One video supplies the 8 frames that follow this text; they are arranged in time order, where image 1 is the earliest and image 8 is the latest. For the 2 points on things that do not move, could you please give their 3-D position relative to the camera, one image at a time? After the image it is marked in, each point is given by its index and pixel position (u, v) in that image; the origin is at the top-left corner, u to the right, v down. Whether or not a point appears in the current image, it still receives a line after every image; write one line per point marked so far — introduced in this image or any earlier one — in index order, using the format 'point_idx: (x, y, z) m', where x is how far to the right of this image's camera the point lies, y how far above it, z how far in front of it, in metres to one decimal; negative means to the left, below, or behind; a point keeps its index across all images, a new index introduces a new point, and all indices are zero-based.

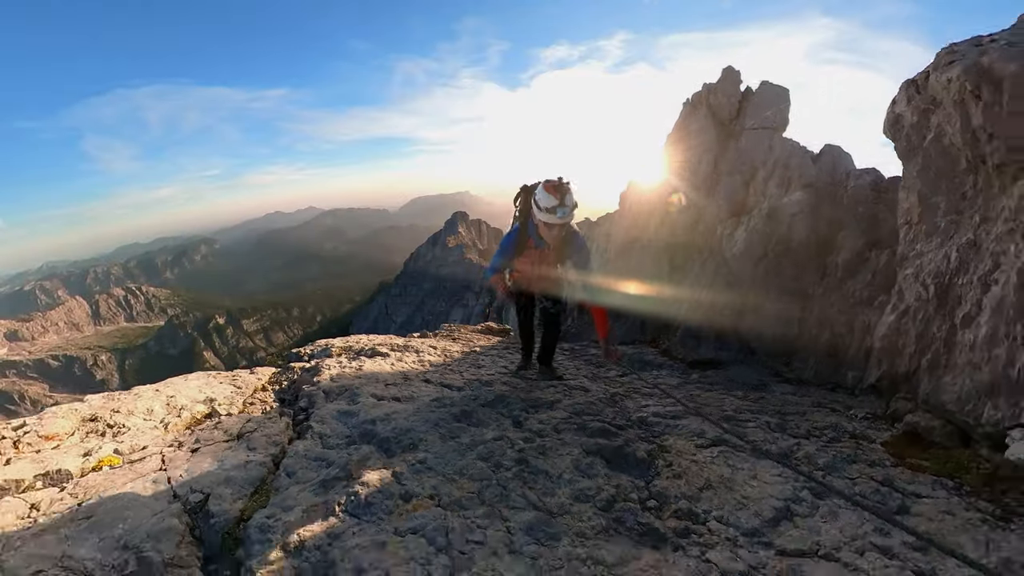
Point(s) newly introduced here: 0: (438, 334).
0: (-1.6, -1.0, +10.9) m
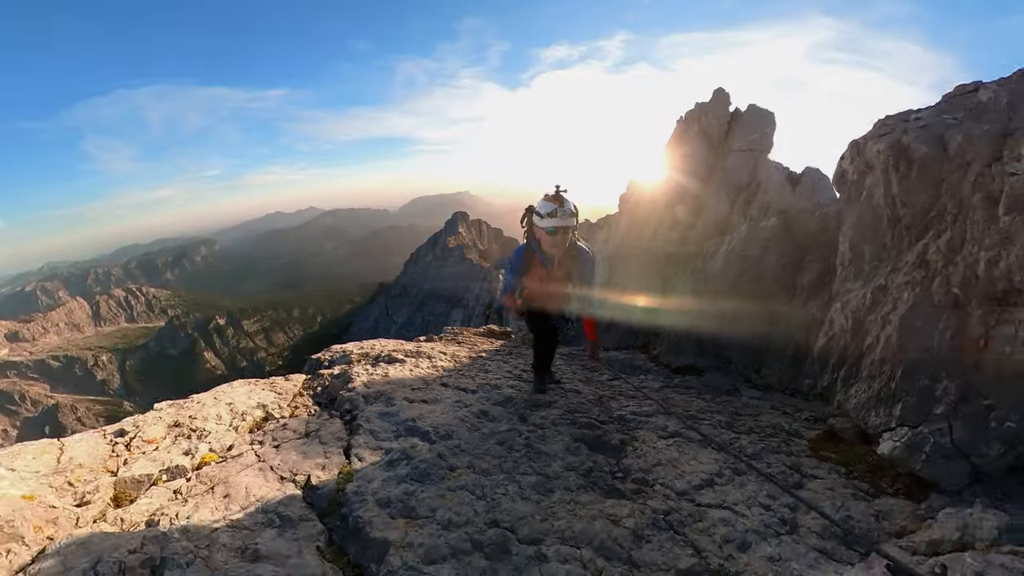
0: (-1.5, -1.1, +11.1) m
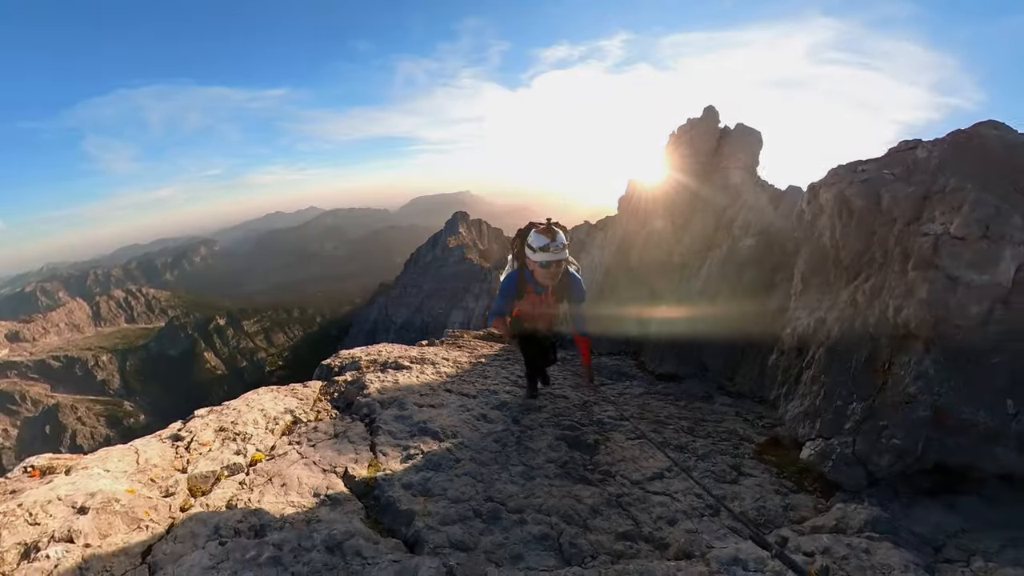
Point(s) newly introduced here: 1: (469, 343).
0: (-1.6, -1.4, +12.0) m
1: (-1.0, -1.4, +12.0) m
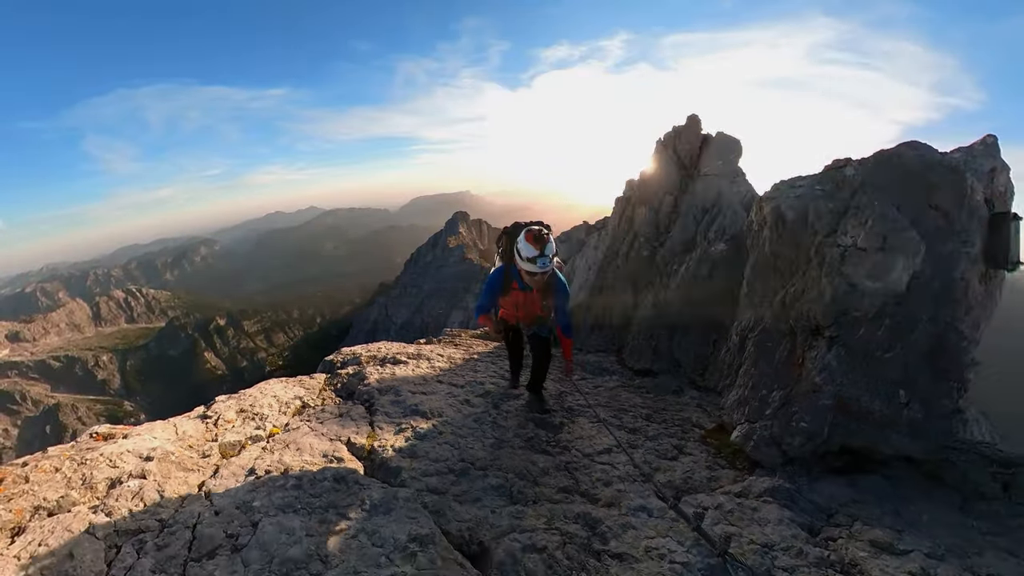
0: (-1.9, -1.4, +12.8) m
1: (-1.3, -1.4, +12.8) m
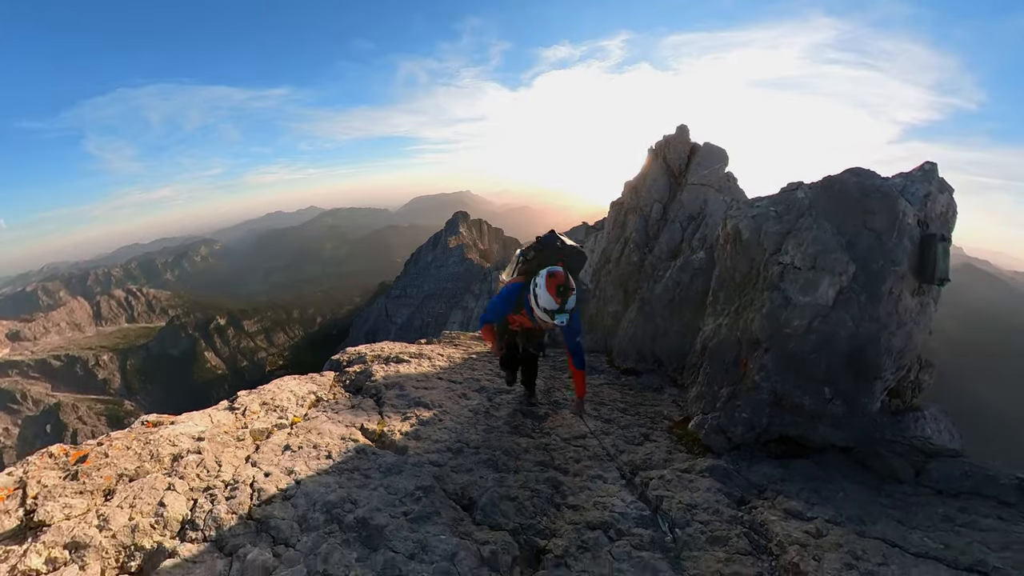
0: (-2.0, -1.5, +13.7) m
1: (-1.4, -1.5, +13.7) m
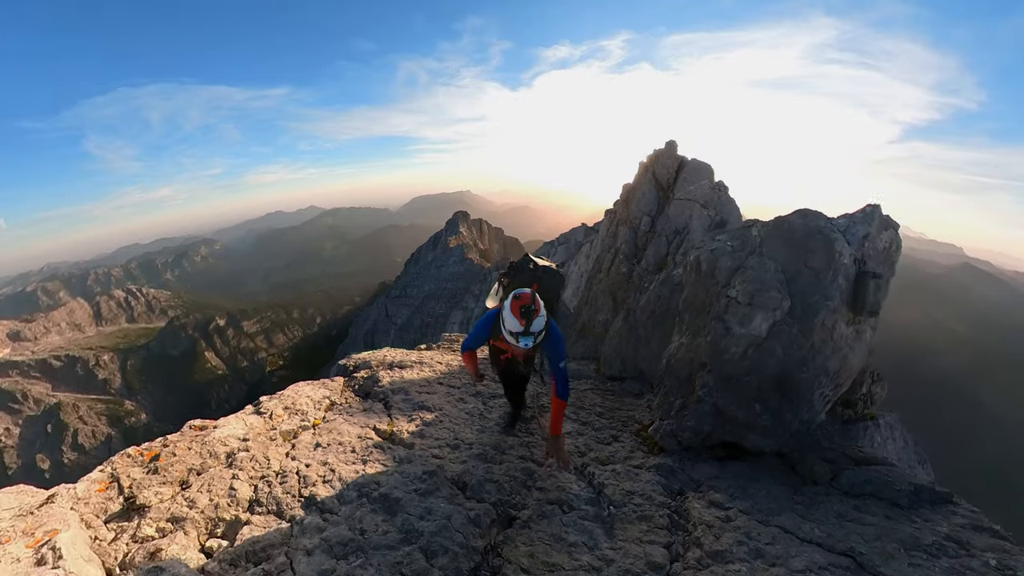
0: (-1.5, -1.8, +12.6) m
1: (-0.9, -1.8, +12.6) m
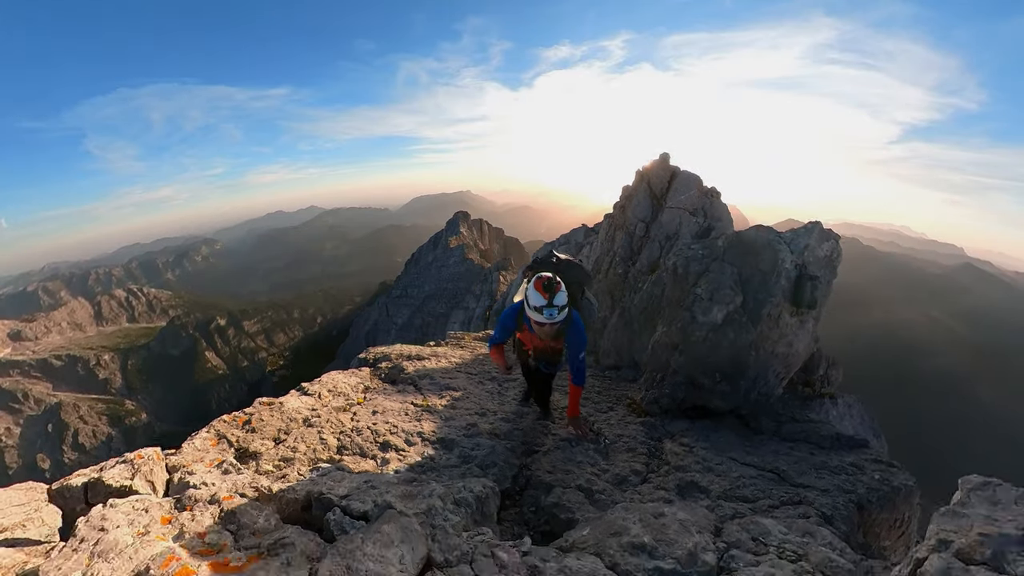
0: (-1.6, -1.6, +12.9) m
1: (-1.0, -1.6, +12.9) m
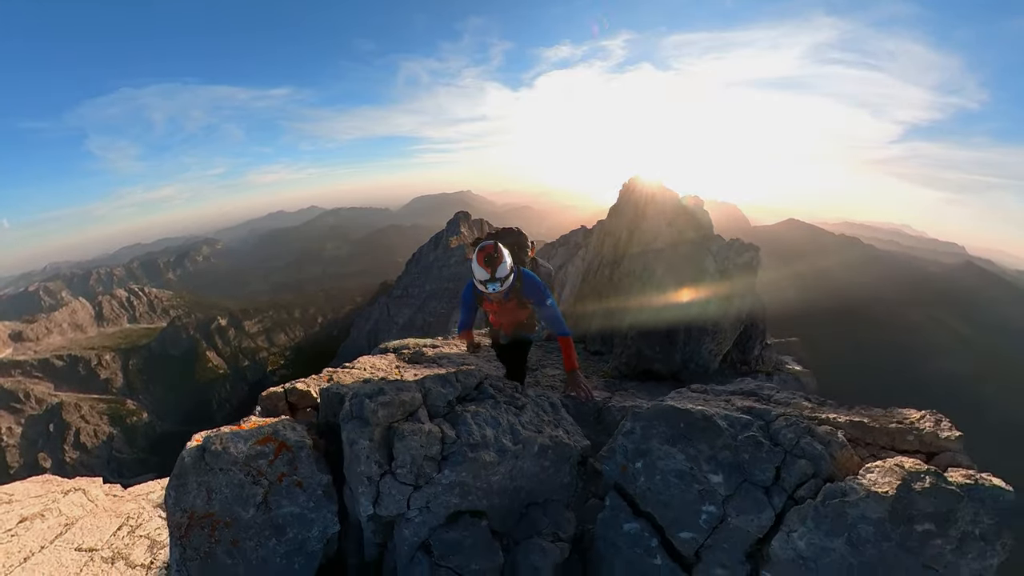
0: (-1.3, -1.3, +13.1) m
1: (-0.7, -1.3, +13.1) m
